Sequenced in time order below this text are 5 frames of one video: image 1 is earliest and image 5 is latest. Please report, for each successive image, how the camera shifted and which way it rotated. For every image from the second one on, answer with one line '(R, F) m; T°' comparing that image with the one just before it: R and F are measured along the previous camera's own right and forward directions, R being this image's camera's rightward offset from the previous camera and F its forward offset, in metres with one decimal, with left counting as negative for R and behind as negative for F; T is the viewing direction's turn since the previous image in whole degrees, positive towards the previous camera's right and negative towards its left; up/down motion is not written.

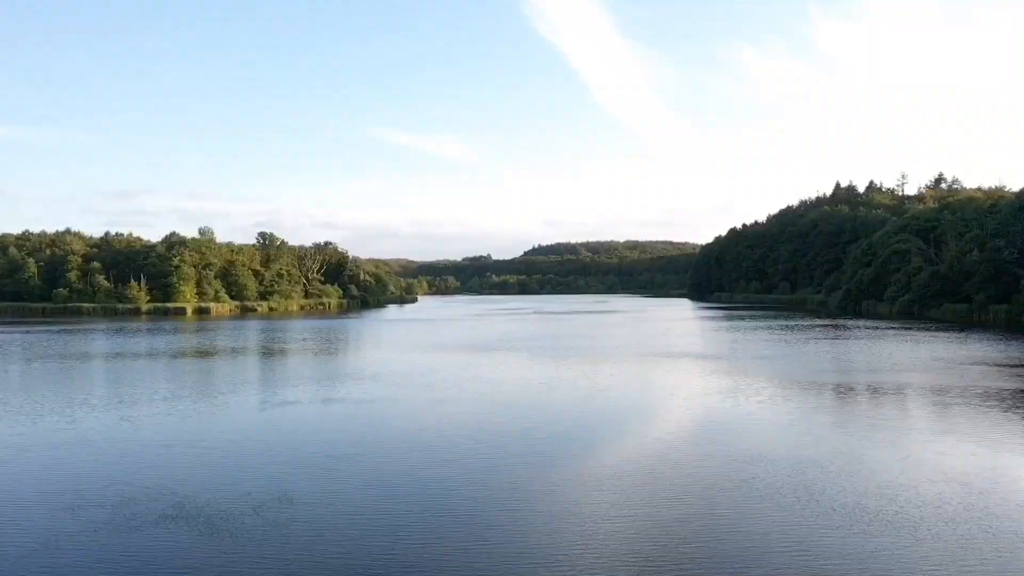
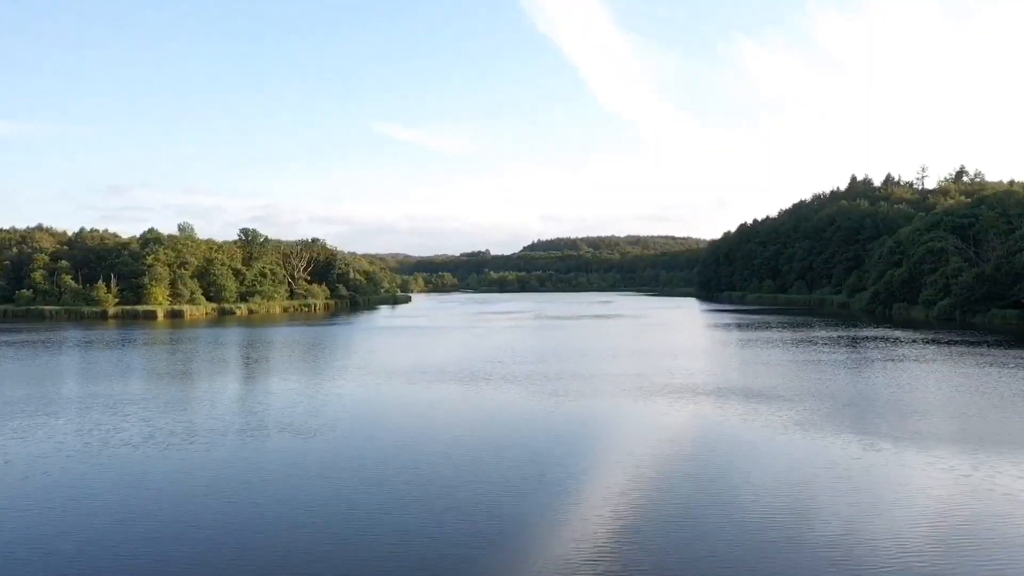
(0.0, +5.0) m; 0°
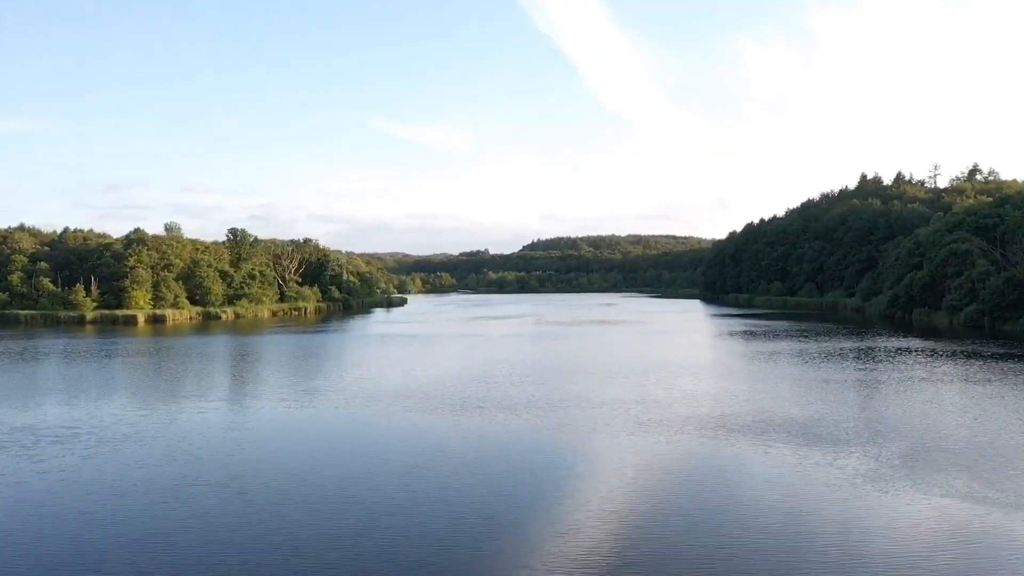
(0.0, +2.9) m; 0°
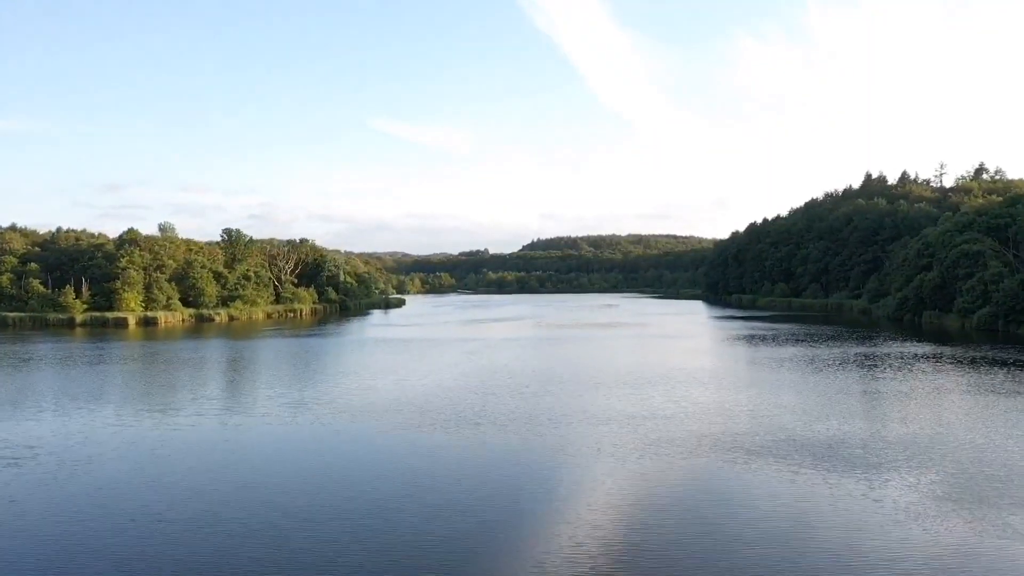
(0.0, +1.3) m; 0°
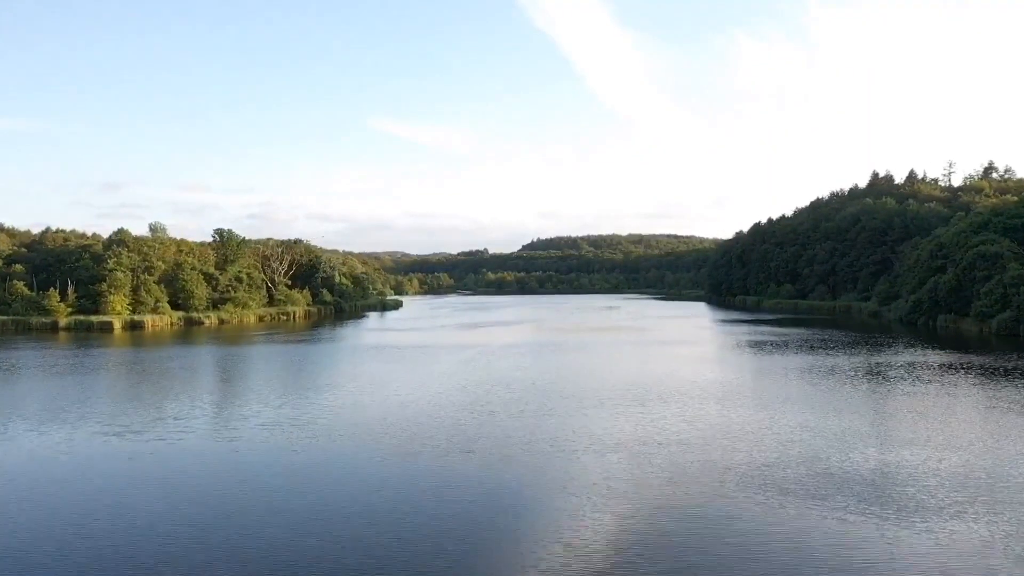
(0.0, +1.8) m; 0°
